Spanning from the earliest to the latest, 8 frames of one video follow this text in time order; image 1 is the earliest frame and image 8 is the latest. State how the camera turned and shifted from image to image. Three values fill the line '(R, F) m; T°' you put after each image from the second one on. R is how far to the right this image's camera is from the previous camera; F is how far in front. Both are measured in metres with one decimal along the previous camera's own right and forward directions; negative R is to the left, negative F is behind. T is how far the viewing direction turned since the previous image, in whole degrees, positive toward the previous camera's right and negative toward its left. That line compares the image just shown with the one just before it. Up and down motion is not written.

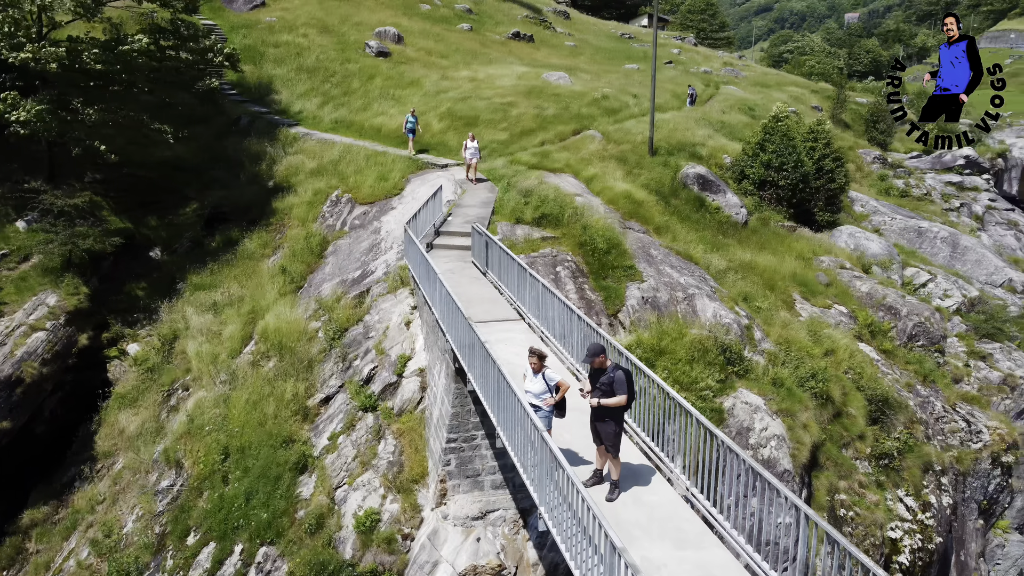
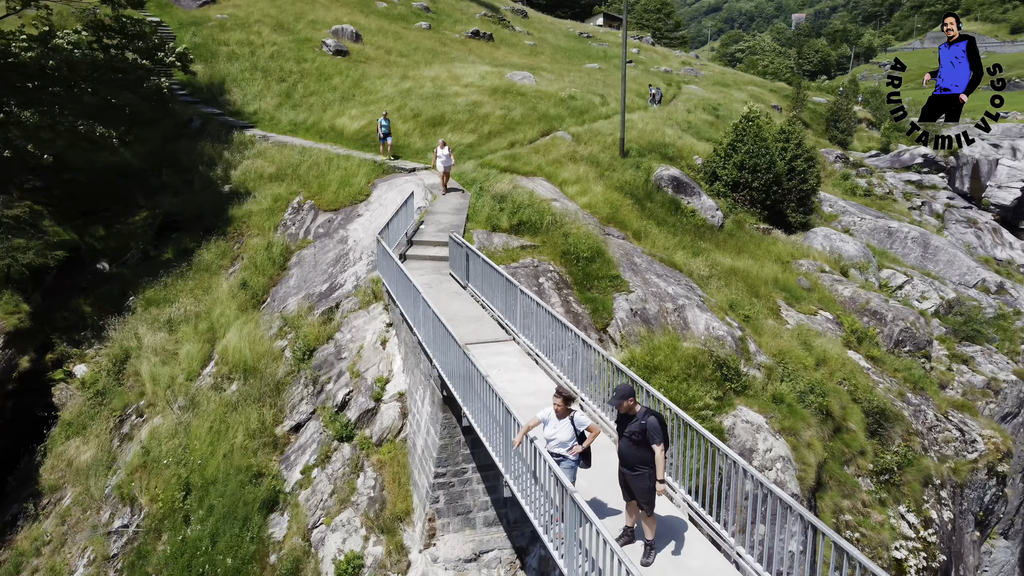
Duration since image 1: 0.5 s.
(-0.4, +0.8) m; +3°
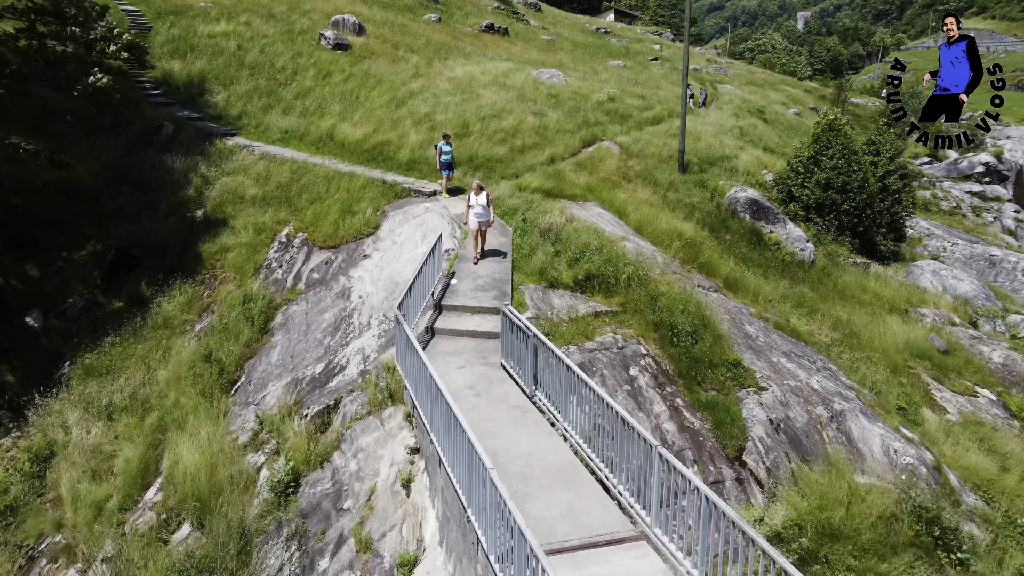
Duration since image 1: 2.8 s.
(-0.9, +4.1) m; 0°
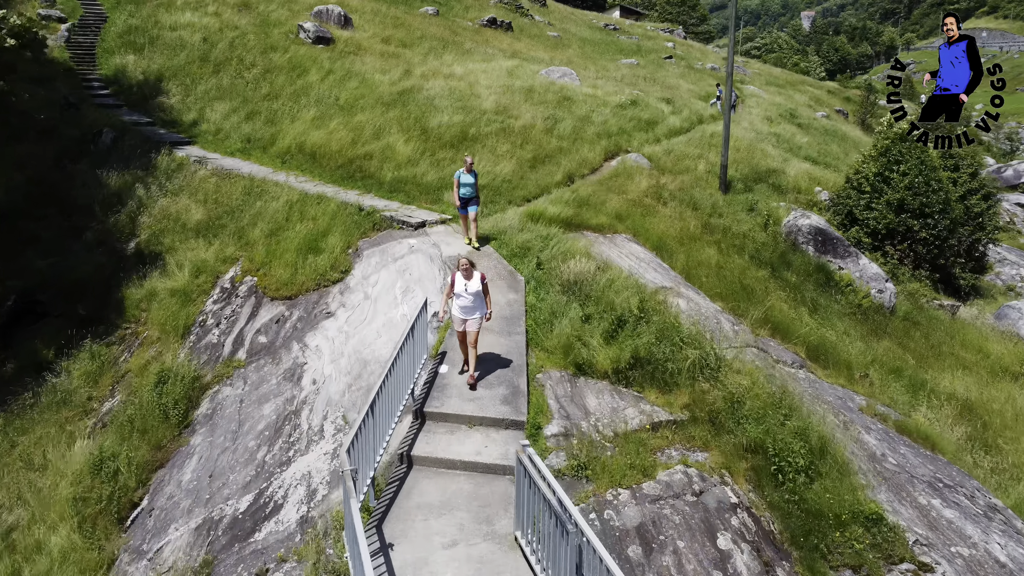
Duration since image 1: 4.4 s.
(-0.1, +3.3) m; 0°
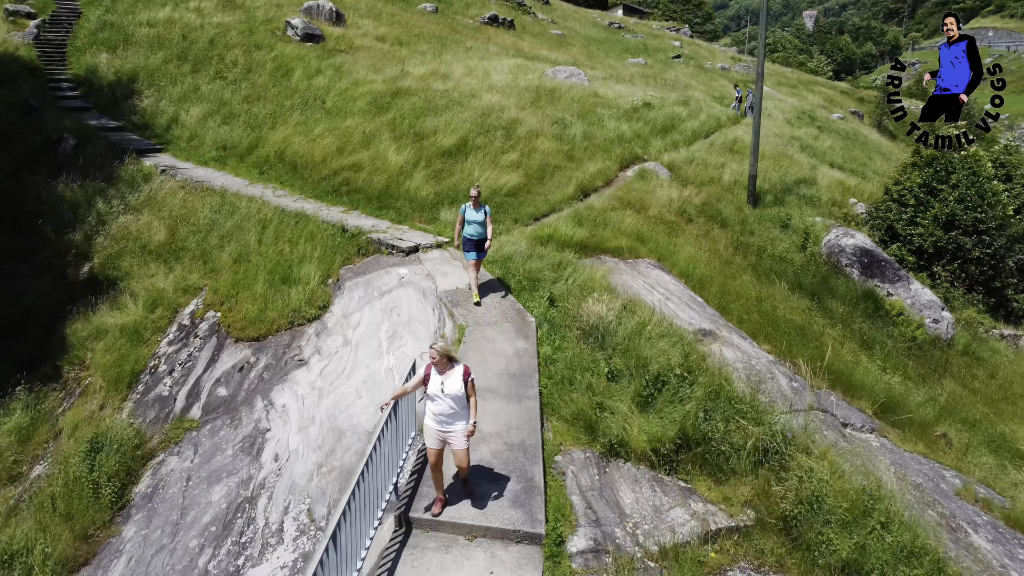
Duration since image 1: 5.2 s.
(-0.1, +1.7) m; 0°
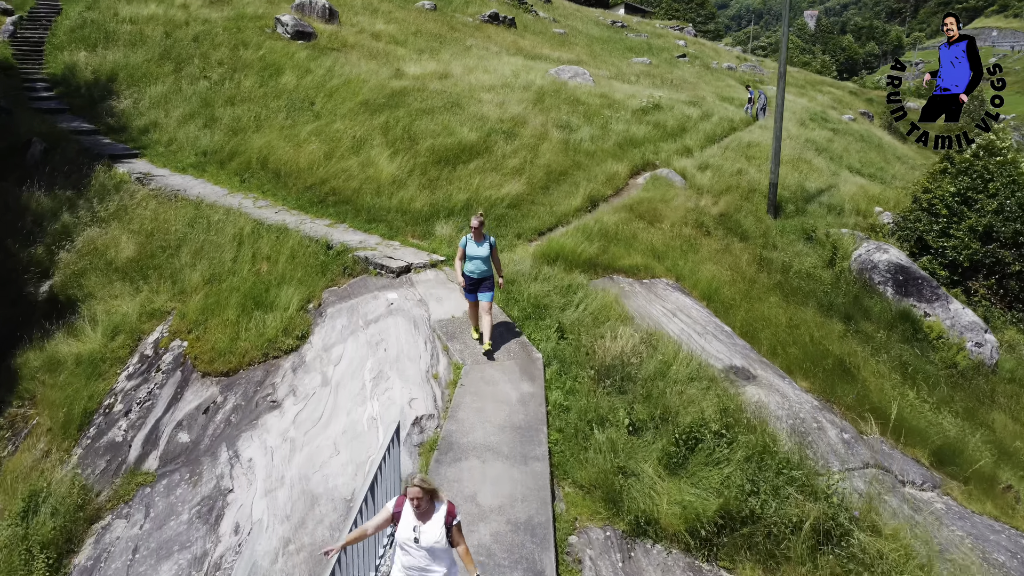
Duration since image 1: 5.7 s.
(0.0, +1.1) m; 0°
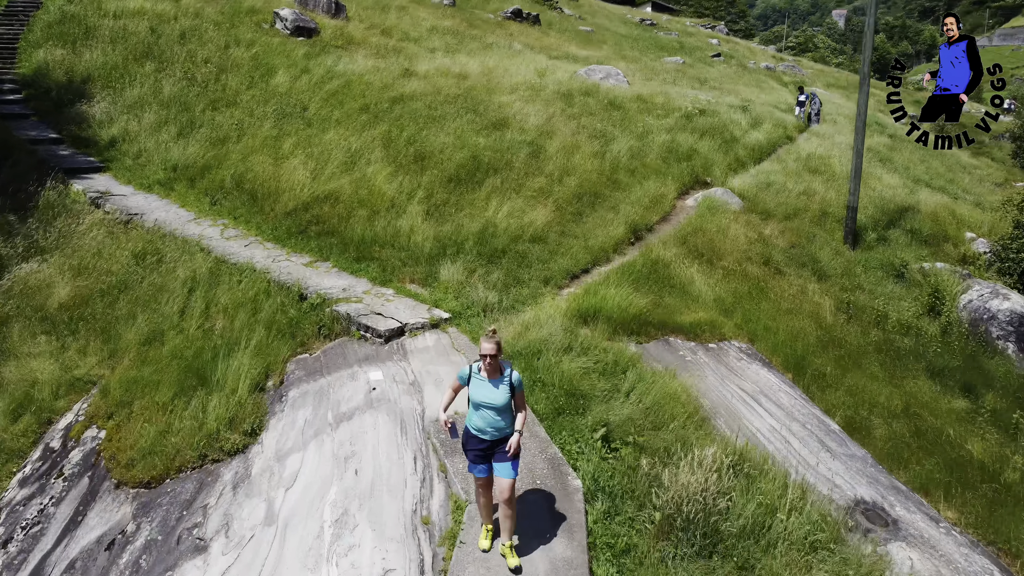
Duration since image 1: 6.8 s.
(0.0, +2.2) m; -1°
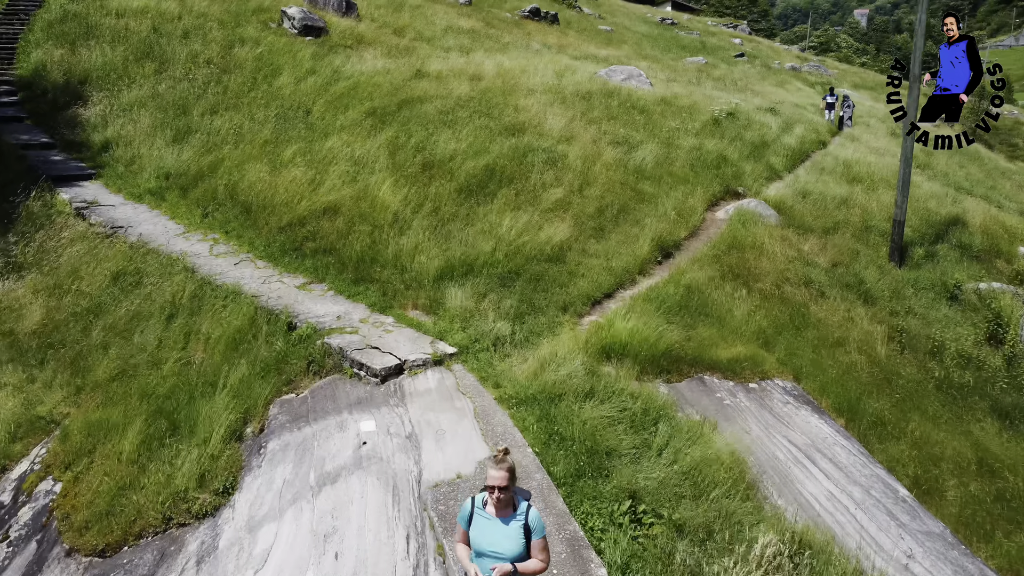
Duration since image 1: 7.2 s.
(0.0, +0.9) m; -1°
